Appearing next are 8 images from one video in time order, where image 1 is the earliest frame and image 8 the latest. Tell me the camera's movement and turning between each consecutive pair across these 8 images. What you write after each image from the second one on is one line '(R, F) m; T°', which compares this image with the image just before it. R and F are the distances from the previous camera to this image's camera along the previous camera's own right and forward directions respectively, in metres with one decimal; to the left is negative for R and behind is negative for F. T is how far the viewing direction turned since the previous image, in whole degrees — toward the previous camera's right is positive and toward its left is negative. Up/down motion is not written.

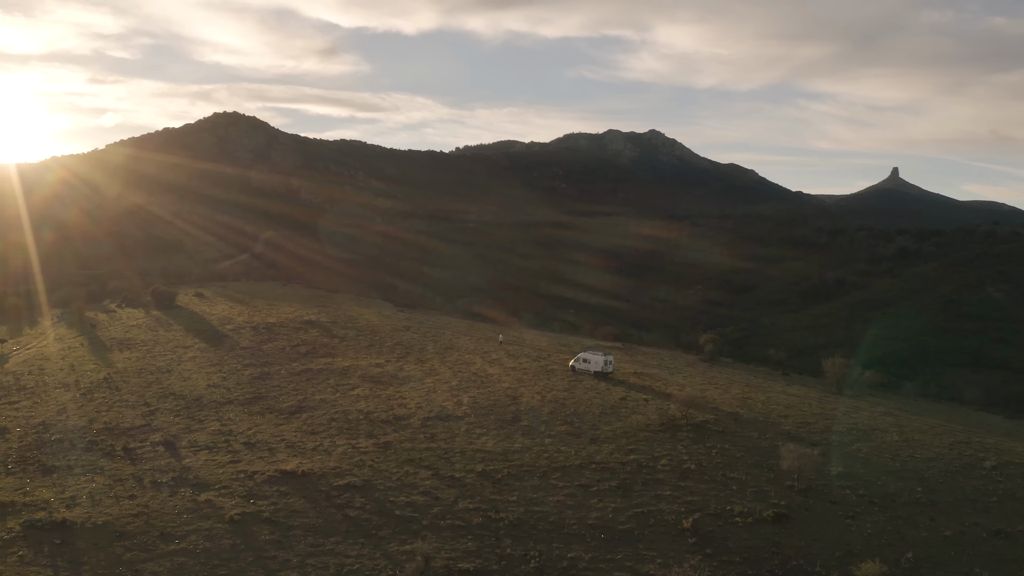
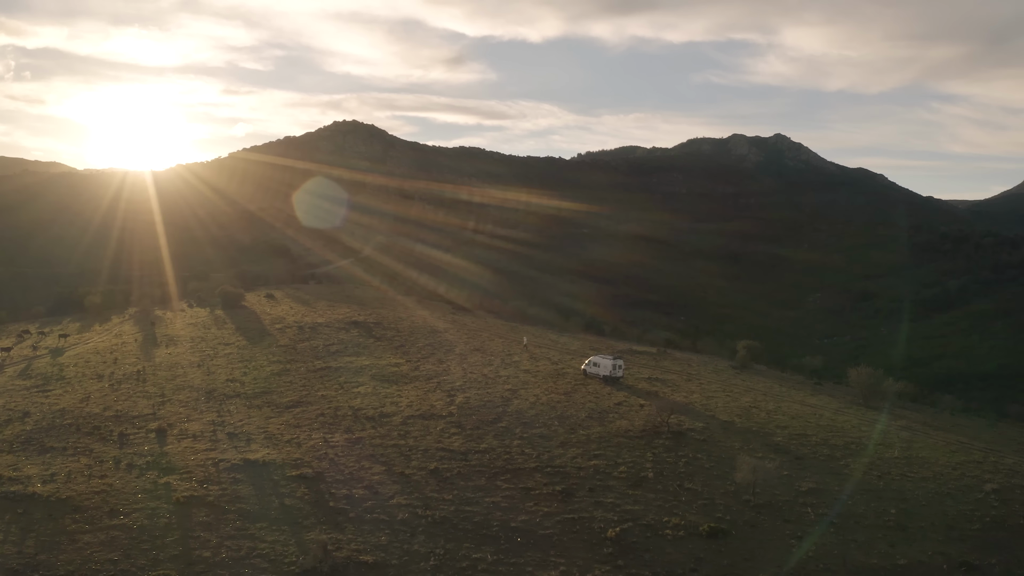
(+6.5, -0.3) m; -11°
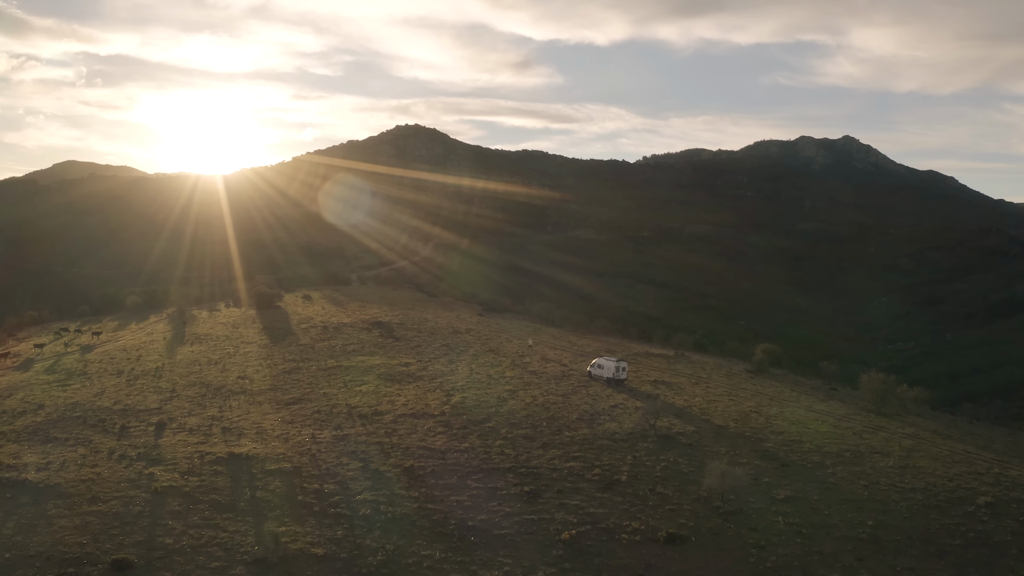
(+3.6, -0.2) m; -6°
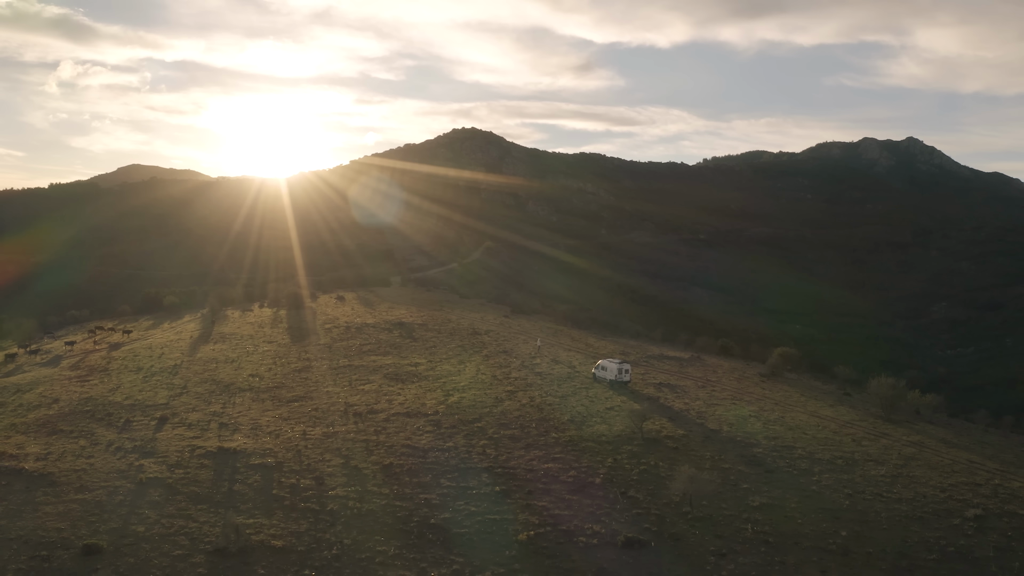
(+3.3, -0.1) m; -5°
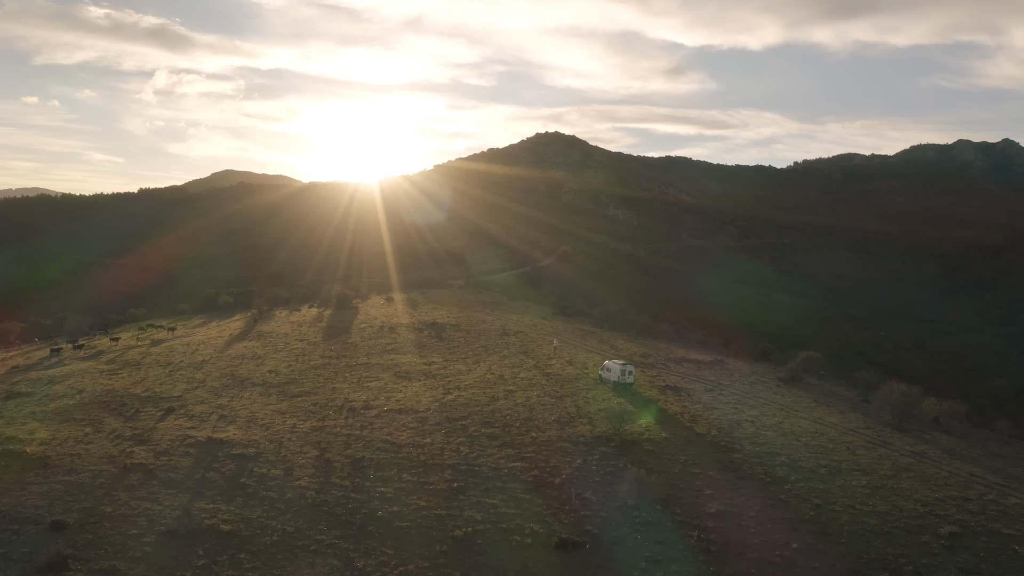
(+5.0, +0.2) m; -8°
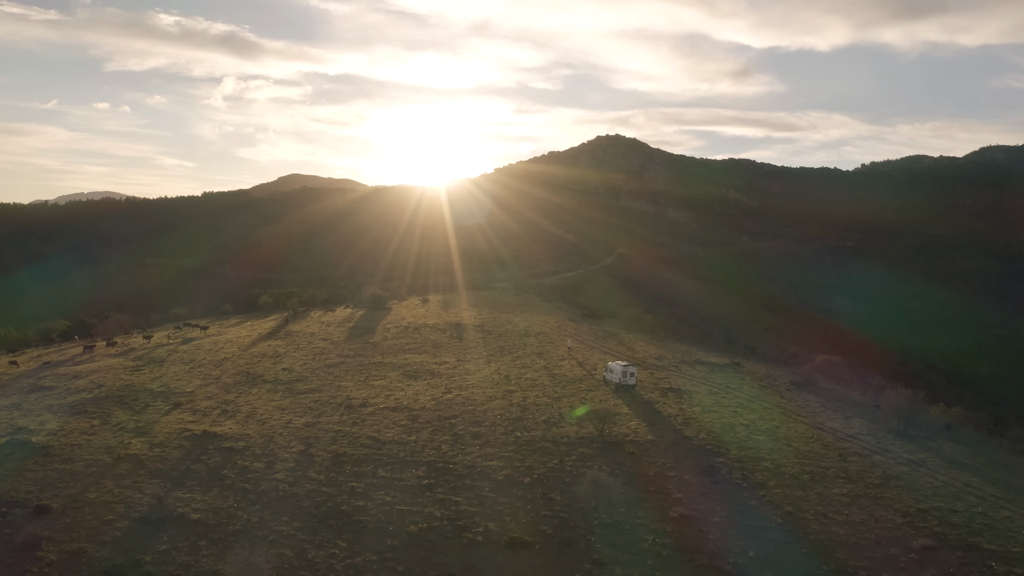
(+3.6, +0.1) m; -6°
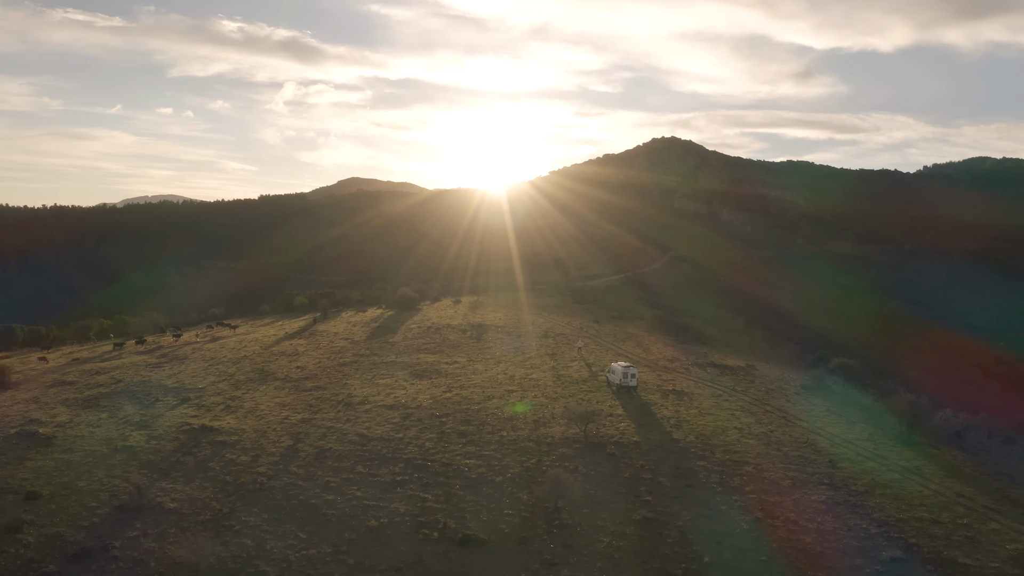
(+3.3, +0.2) m; -5°
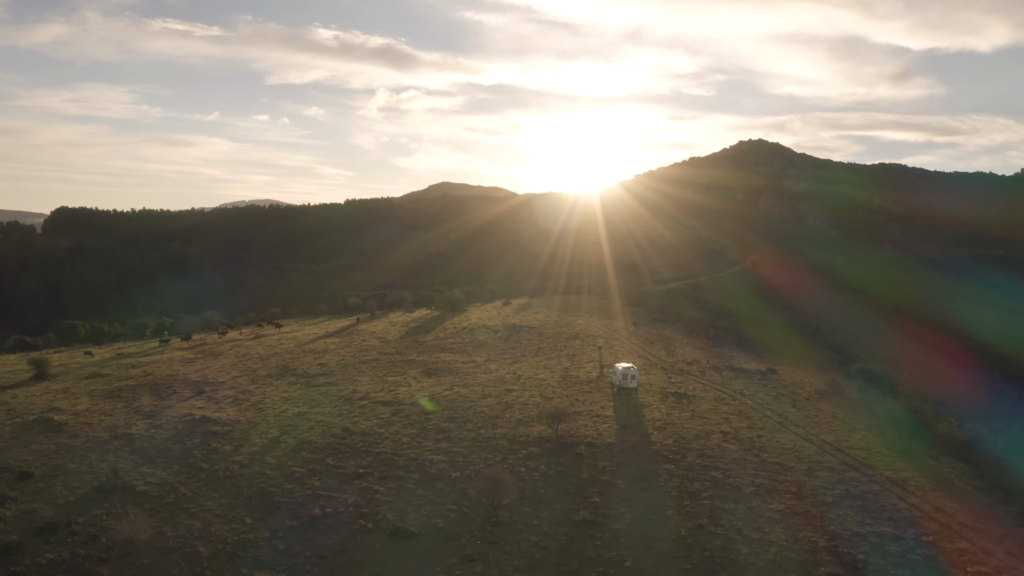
(+5.0, +0.6) m; -8°
